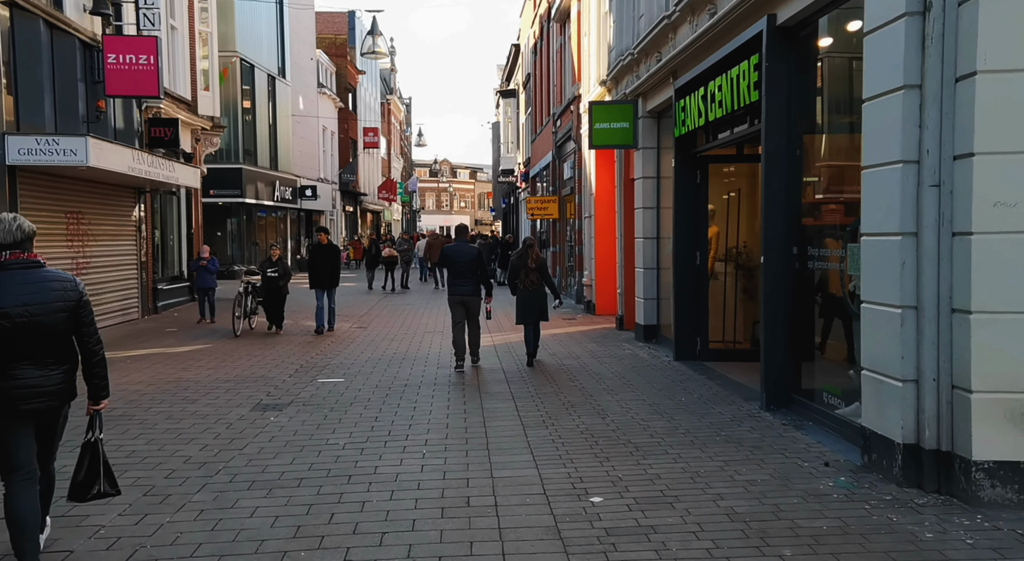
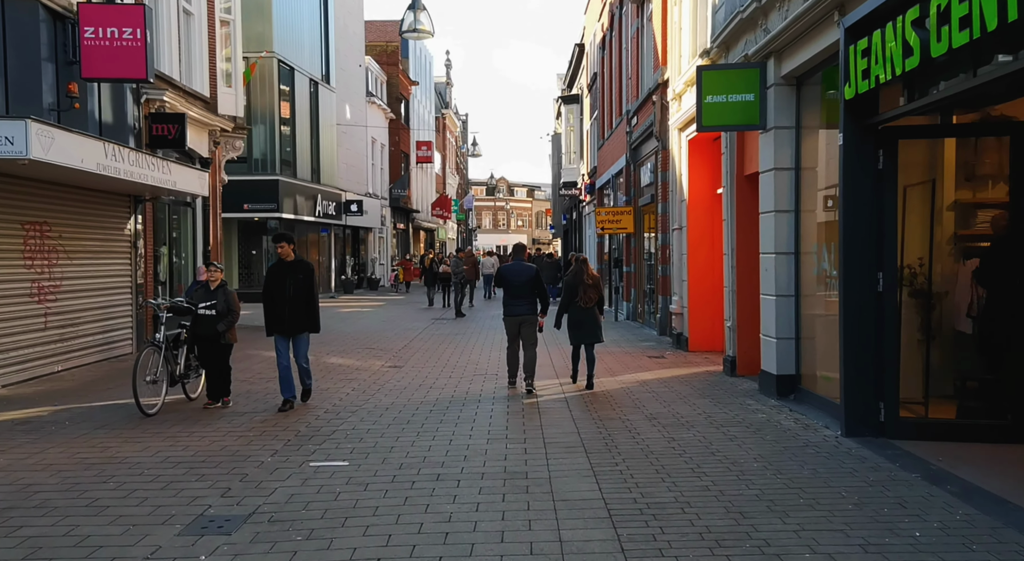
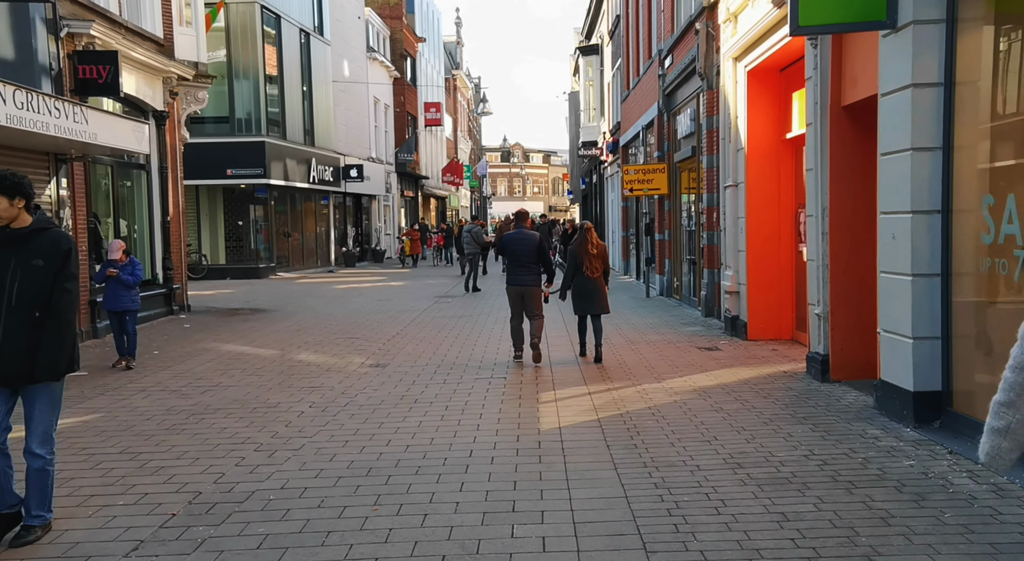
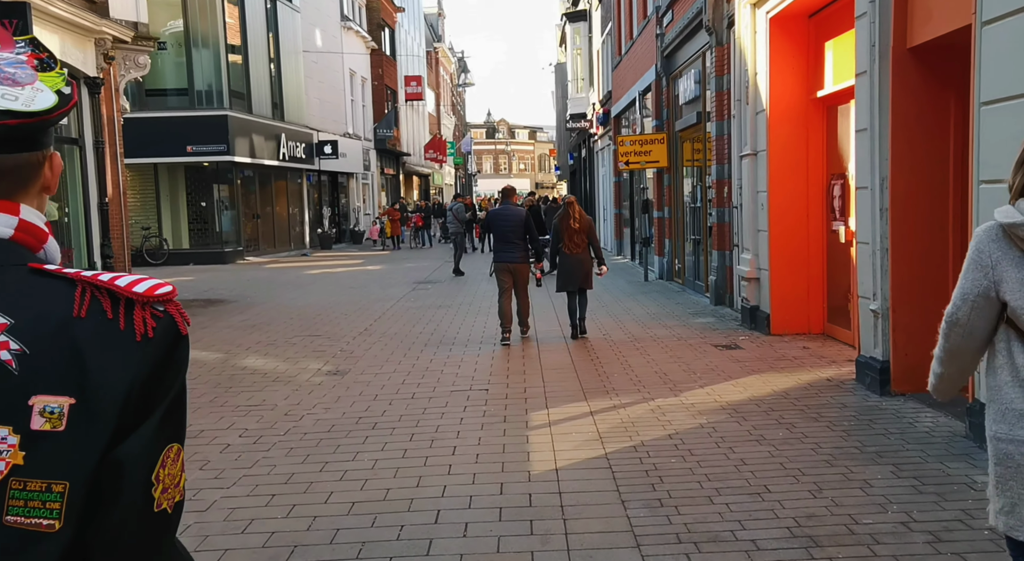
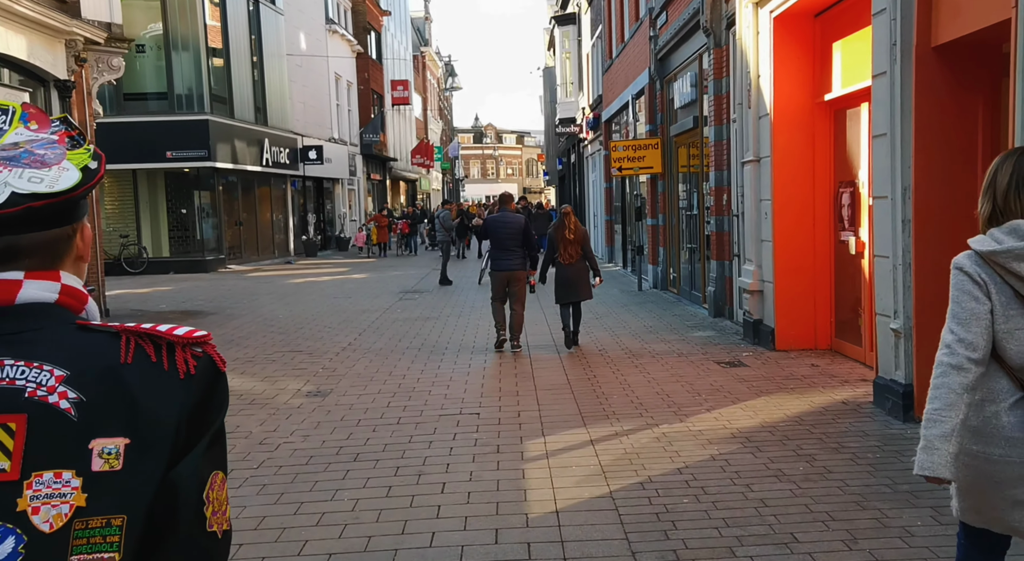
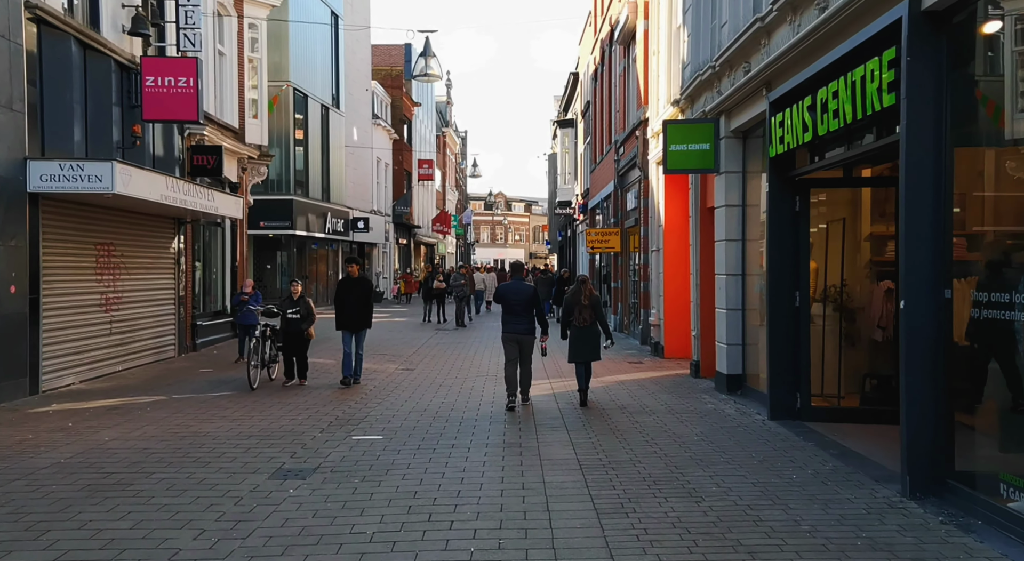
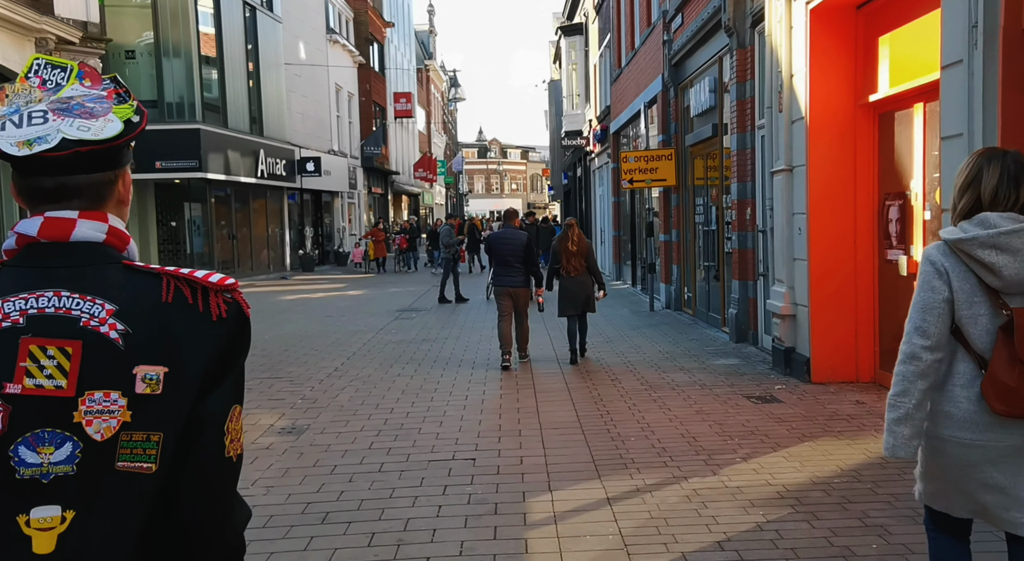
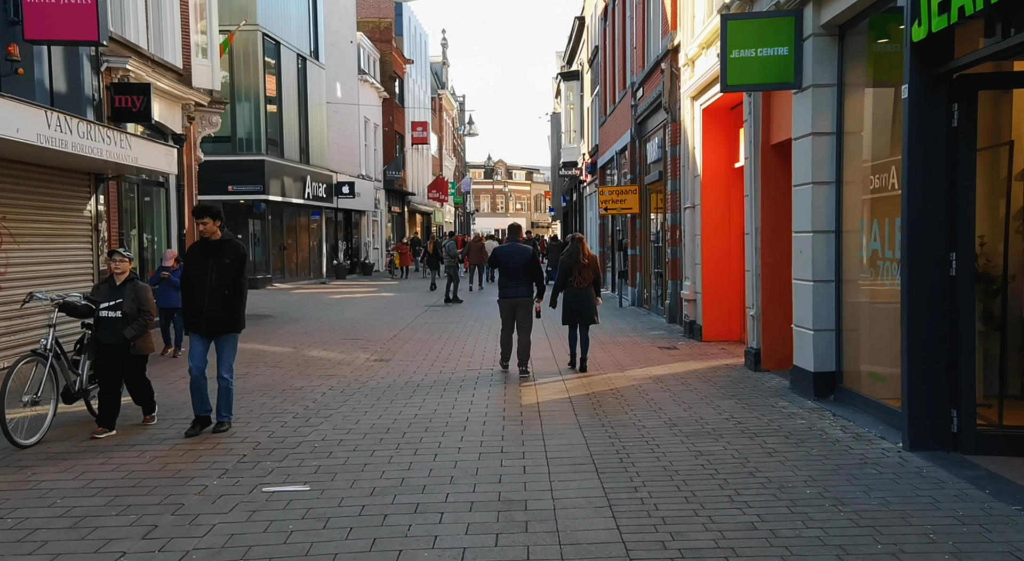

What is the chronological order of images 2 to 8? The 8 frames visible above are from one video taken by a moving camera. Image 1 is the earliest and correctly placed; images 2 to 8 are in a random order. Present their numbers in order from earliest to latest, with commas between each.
6, 2, 8, 3, 4, 5, 7
